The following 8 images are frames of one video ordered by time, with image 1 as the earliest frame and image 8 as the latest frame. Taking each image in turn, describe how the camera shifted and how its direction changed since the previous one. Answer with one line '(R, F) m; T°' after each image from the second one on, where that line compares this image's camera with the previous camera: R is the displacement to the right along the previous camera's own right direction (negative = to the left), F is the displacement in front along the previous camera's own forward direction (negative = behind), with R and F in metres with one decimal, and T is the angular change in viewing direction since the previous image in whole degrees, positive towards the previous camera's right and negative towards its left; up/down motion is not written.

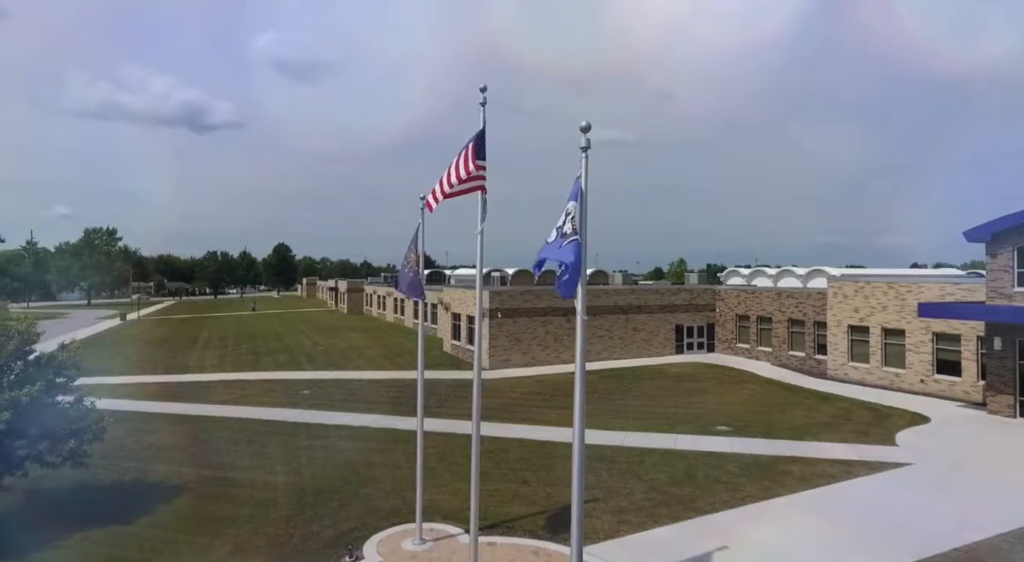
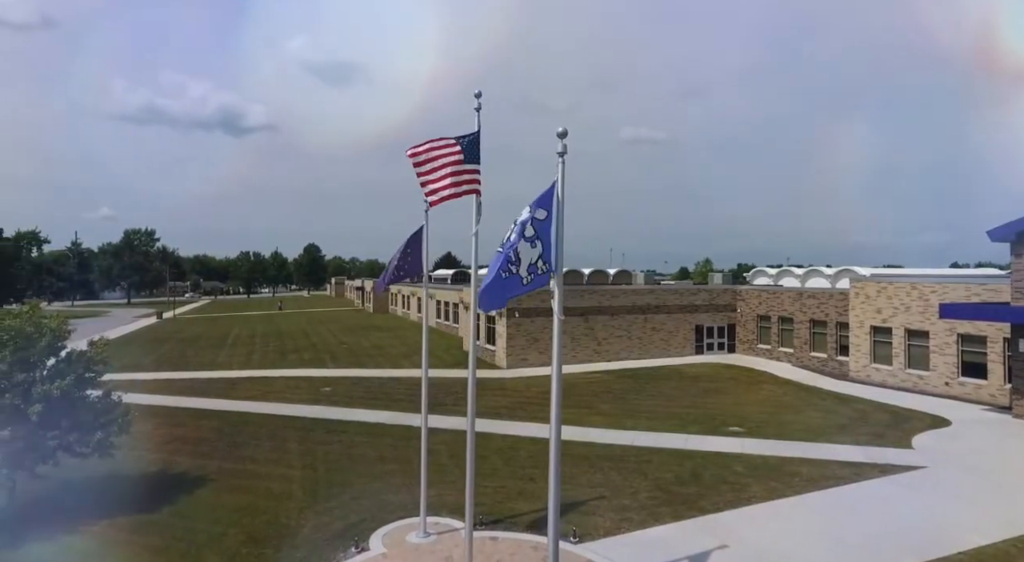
(+0.6, -0.3) m; -3°
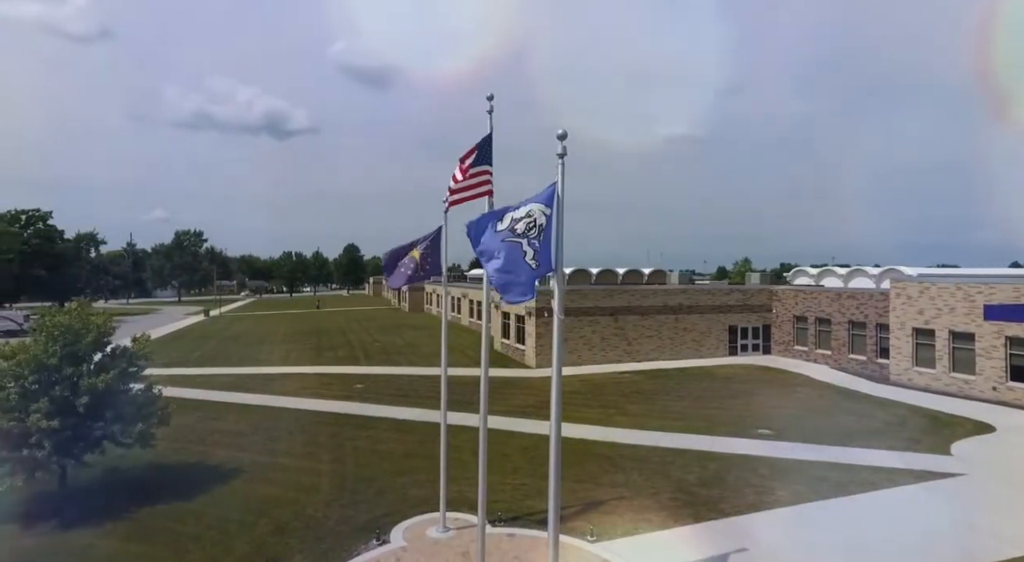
(+0.5, -0.2) m; -4°
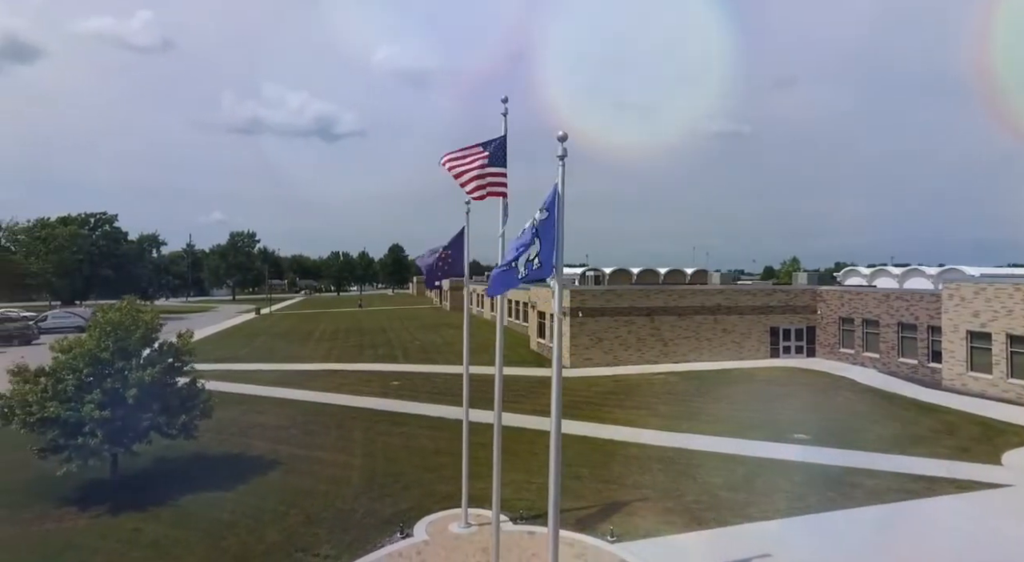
(+0.6, -0.1) m; -5°
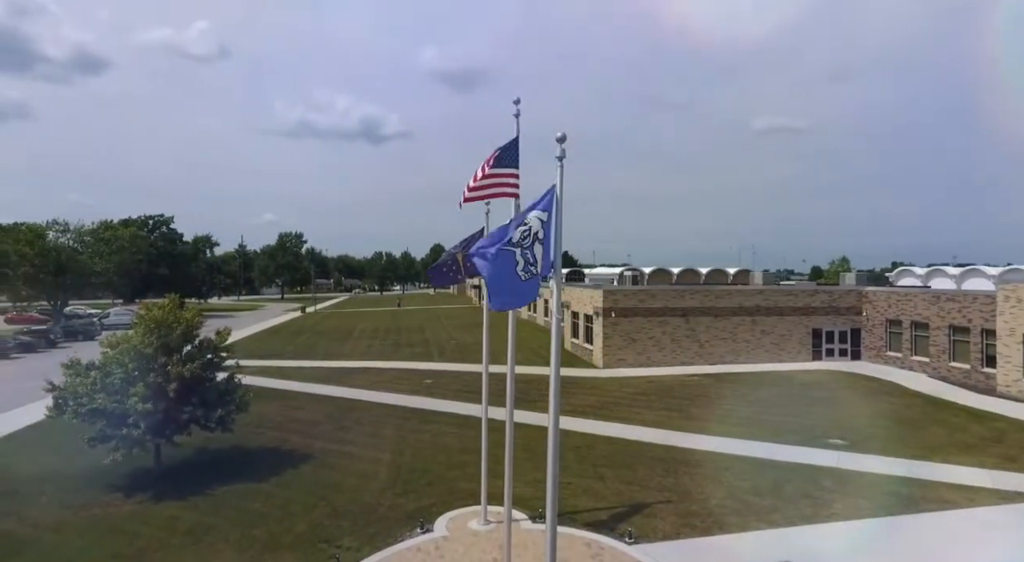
(+0.6, -0.1) m; -4°
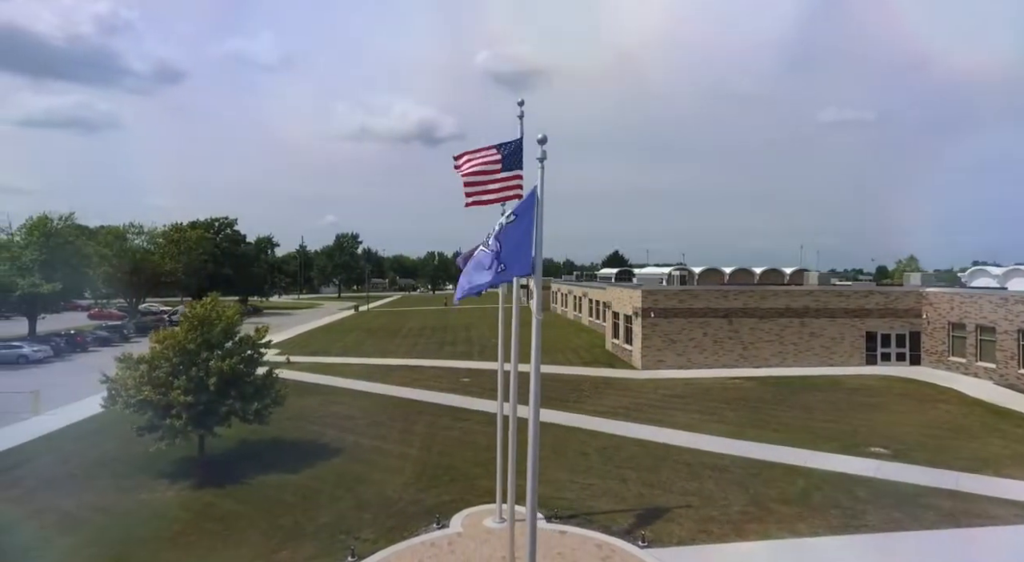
(+1.1, 0.0) m; -6°
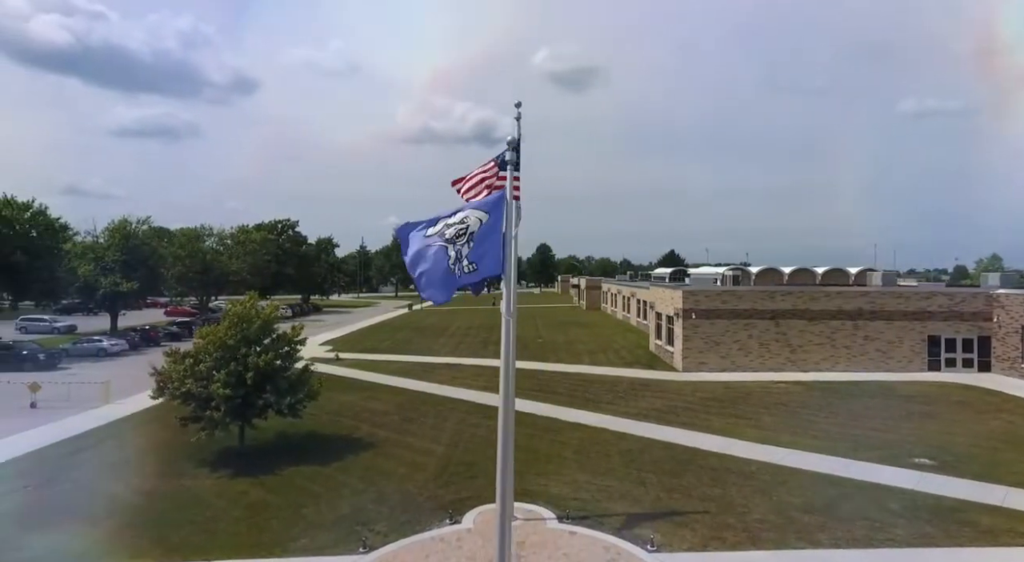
(+1.3, +0.1) m; -7°
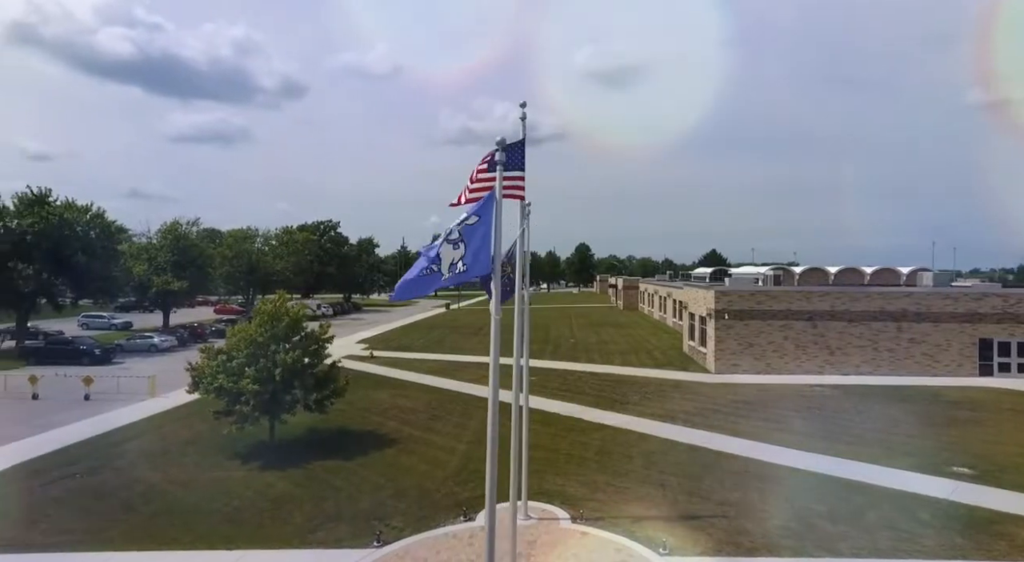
(+0.8, +0.1) m; -4°
